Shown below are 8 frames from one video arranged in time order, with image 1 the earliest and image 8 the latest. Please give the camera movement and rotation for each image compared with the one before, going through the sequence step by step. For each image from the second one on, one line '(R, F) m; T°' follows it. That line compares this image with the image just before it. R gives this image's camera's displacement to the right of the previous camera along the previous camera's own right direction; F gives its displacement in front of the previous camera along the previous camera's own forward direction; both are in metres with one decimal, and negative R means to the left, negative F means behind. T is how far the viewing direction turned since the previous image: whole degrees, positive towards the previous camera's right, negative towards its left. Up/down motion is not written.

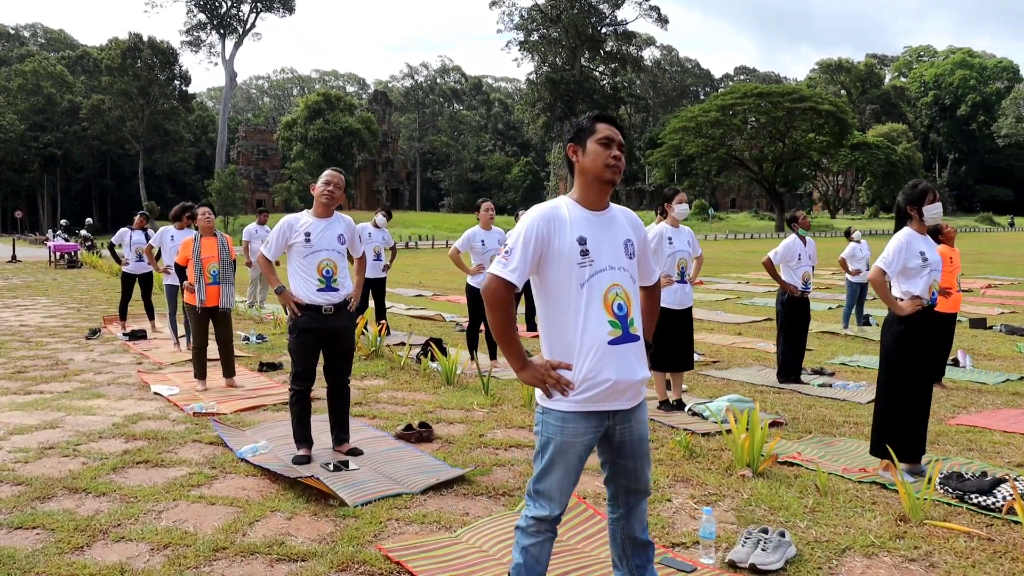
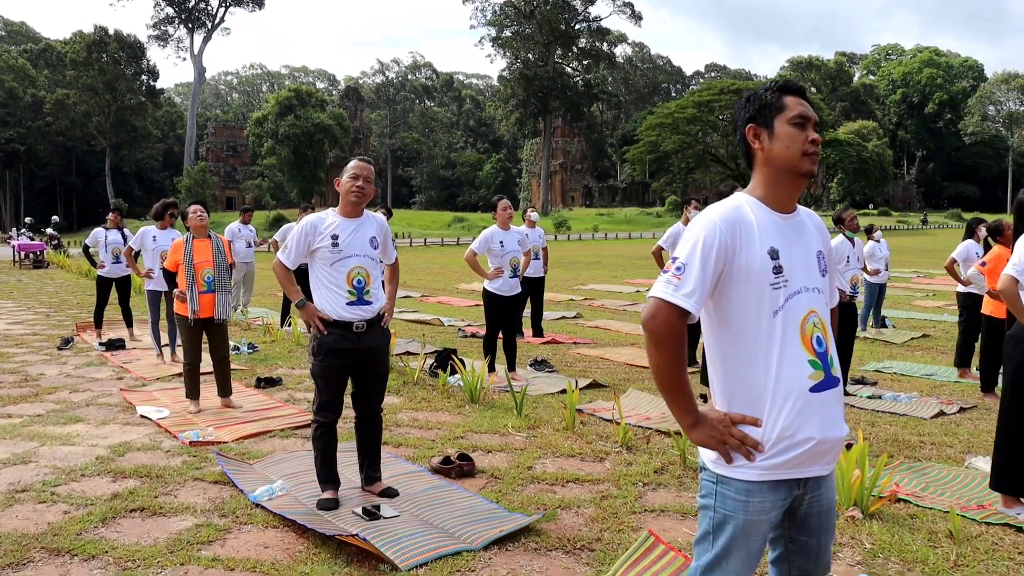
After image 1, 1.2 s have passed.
(-0.4, +0.7) m; +2°
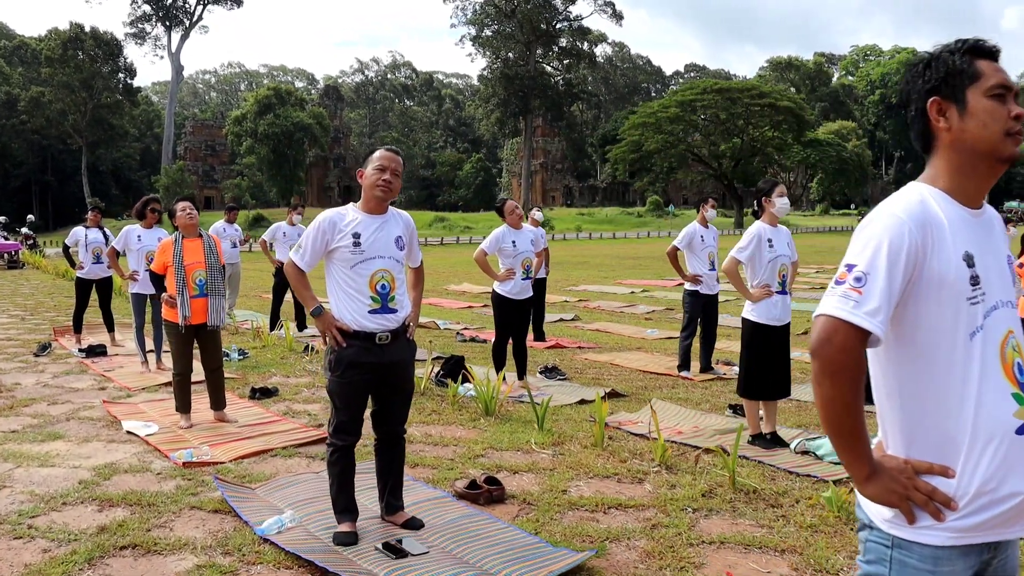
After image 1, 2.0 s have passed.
(-0.2, +0.4) m; +1°
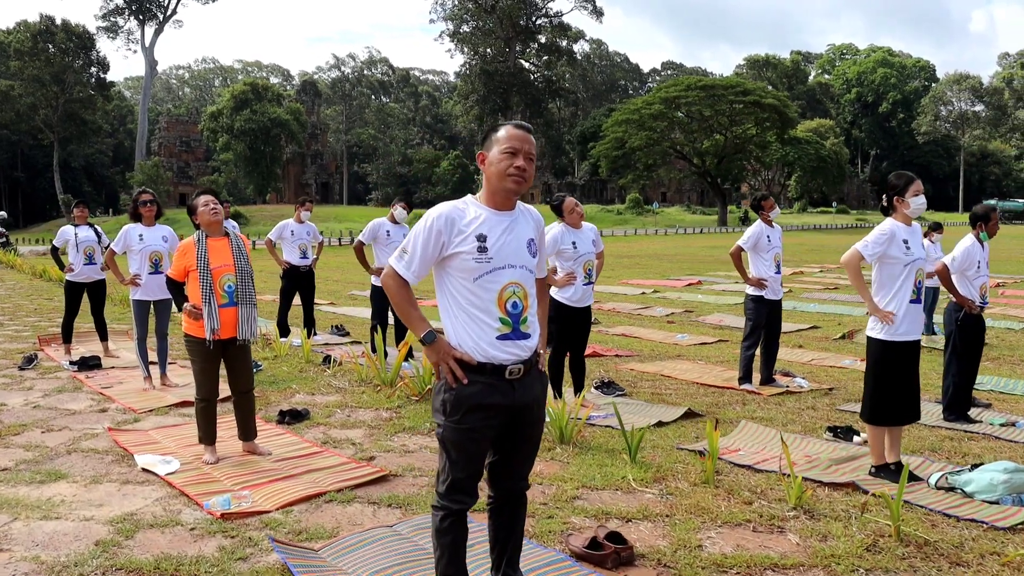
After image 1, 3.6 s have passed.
(-0.6, +0.8) m; +2°
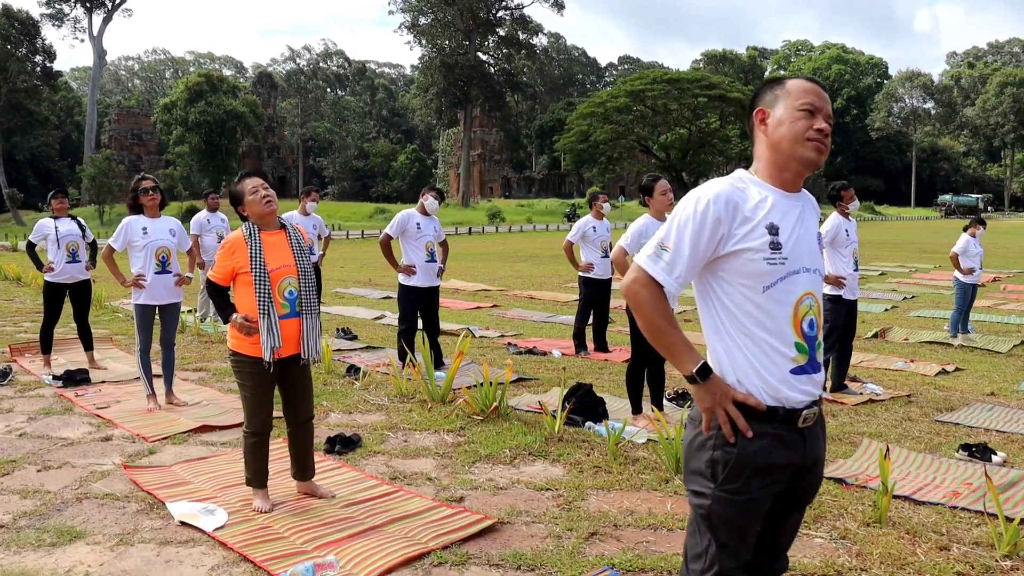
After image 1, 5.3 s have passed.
(-0.7, +0.8) m; +3°
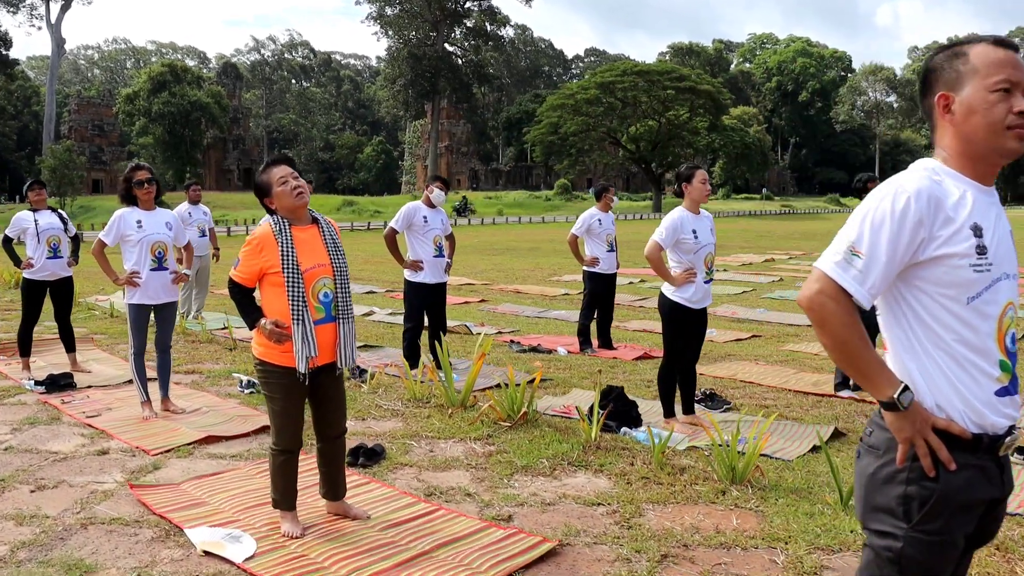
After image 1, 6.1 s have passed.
(-0.3, +0.3) m; +2°
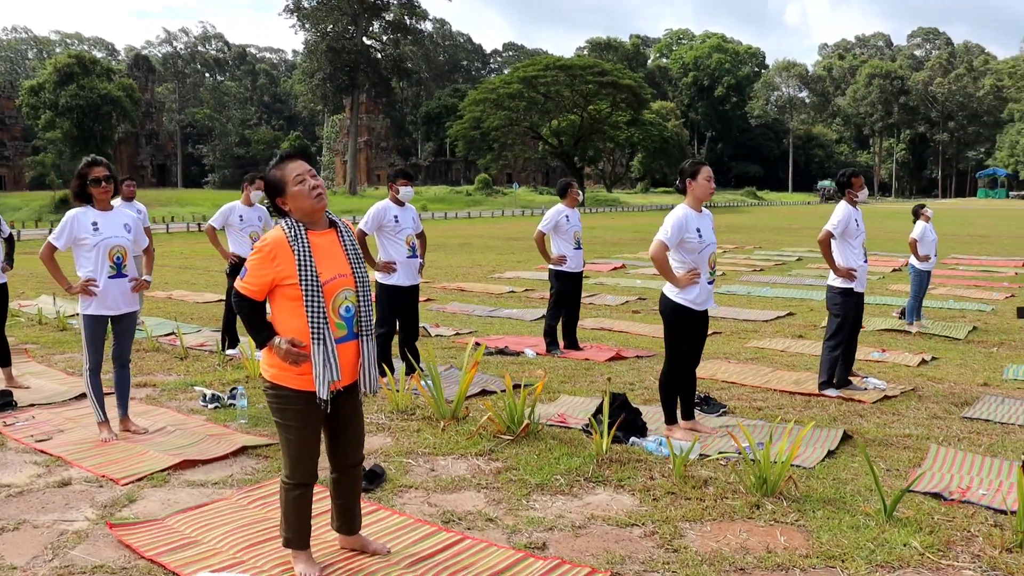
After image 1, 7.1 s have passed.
(-0.4, +0.3) m; +5°
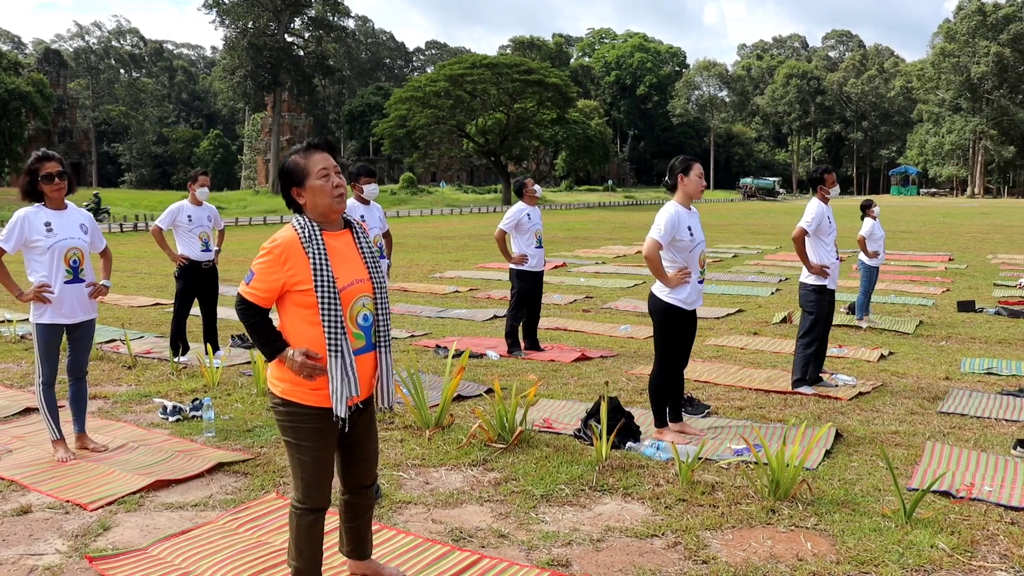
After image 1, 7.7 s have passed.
(-0.3, +0.2) m; +5°
